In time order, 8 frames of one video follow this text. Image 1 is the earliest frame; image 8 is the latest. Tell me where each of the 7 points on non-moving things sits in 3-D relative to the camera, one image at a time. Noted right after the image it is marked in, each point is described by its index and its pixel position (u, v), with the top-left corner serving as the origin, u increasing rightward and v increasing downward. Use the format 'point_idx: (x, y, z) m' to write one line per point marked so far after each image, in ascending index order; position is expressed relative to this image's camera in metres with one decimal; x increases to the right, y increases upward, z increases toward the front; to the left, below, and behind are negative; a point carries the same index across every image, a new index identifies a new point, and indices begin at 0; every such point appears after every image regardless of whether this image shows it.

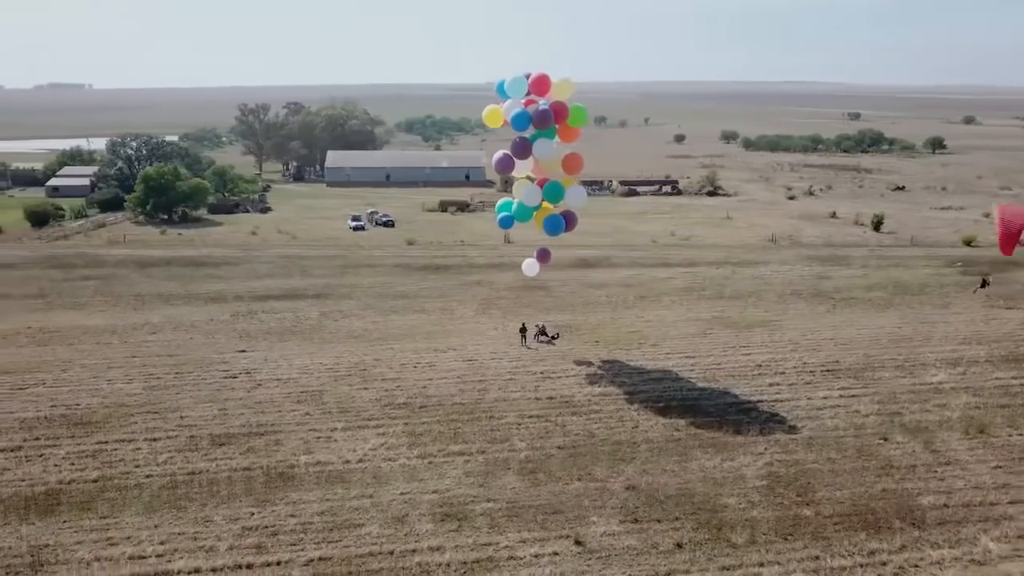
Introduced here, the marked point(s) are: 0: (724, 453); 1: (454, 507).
0: (+3.5, -2.8, +14.2) m
1: (-0.8, -3.2, +12.2) m
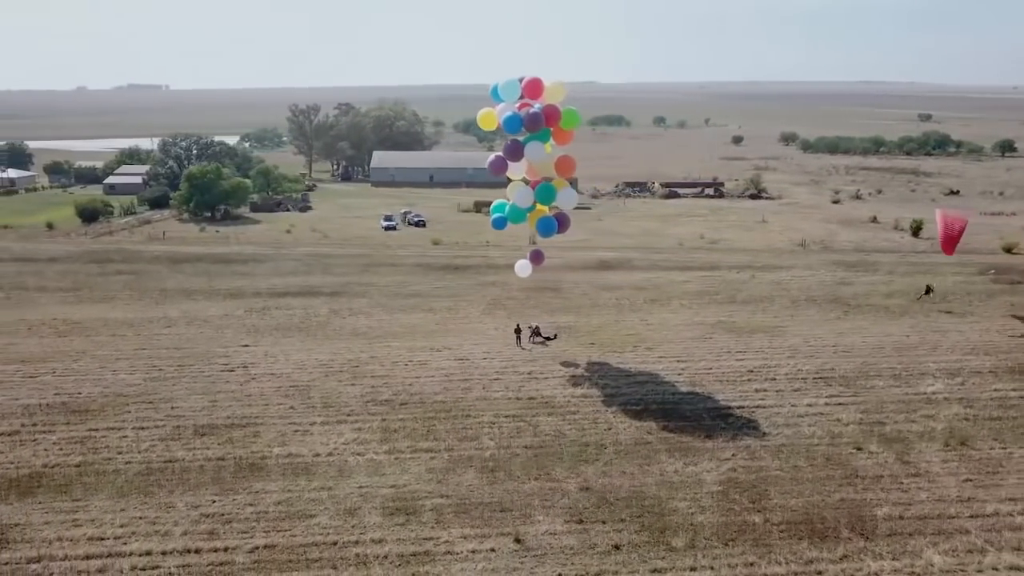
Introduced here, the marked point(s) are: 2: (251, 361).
0: (+2.9, -2.8, +14.2) m
1: (-1.5, -3.2, +12.5) m
2: (-6.0, -1.7, +19.3) m
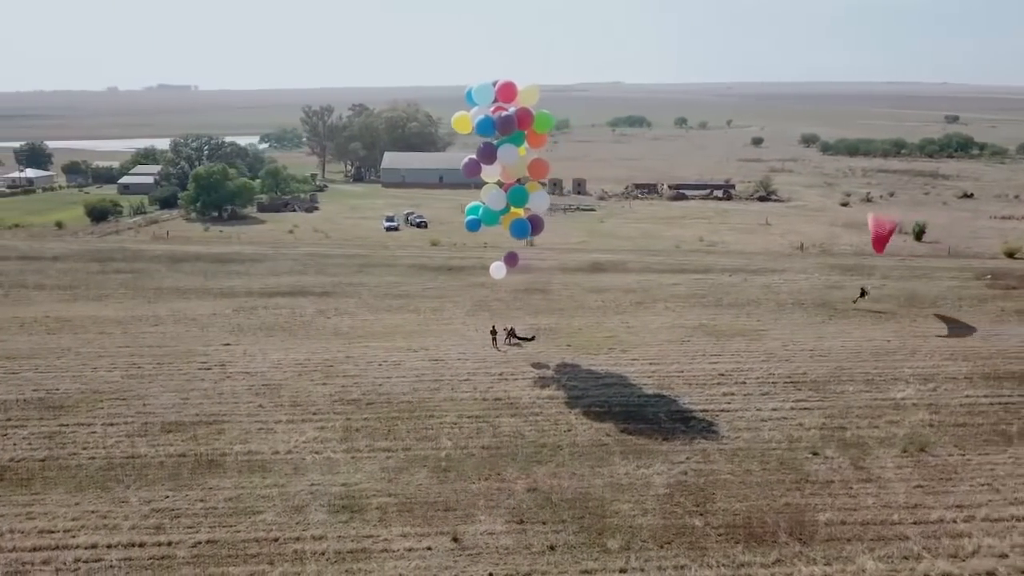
0: (+2.2, -2.9, +14.3) m
1: (-2.4, -3.2, +12.7) m
2: (-6.6, -1.7, +19.7) m
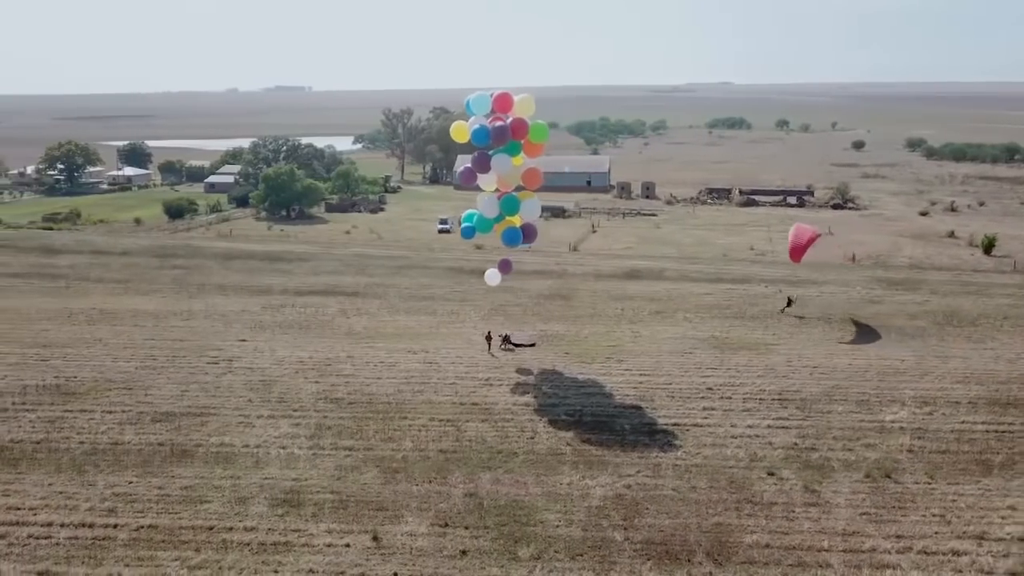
0: (+1.3, -3.1, +14.4) m
1: (-3.4, -3.3, +13.3) m
2: (-6.7, -1.6, +20.7) m
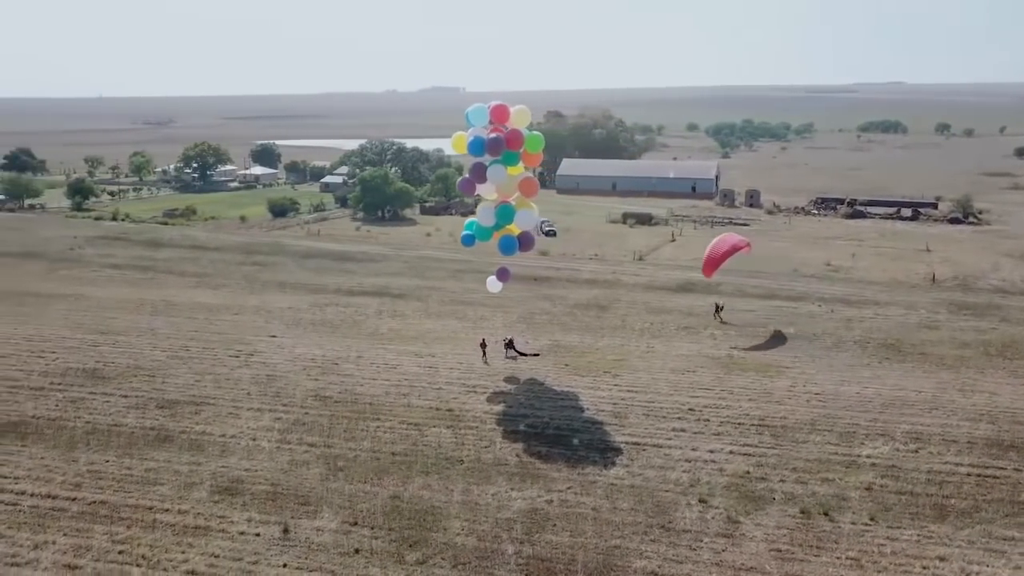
0: (+0.2, -3.4, +14.6) m
1: (-4.6, -3.3, +14.4) m
2: (-6.6, -1.6, +22.3) m
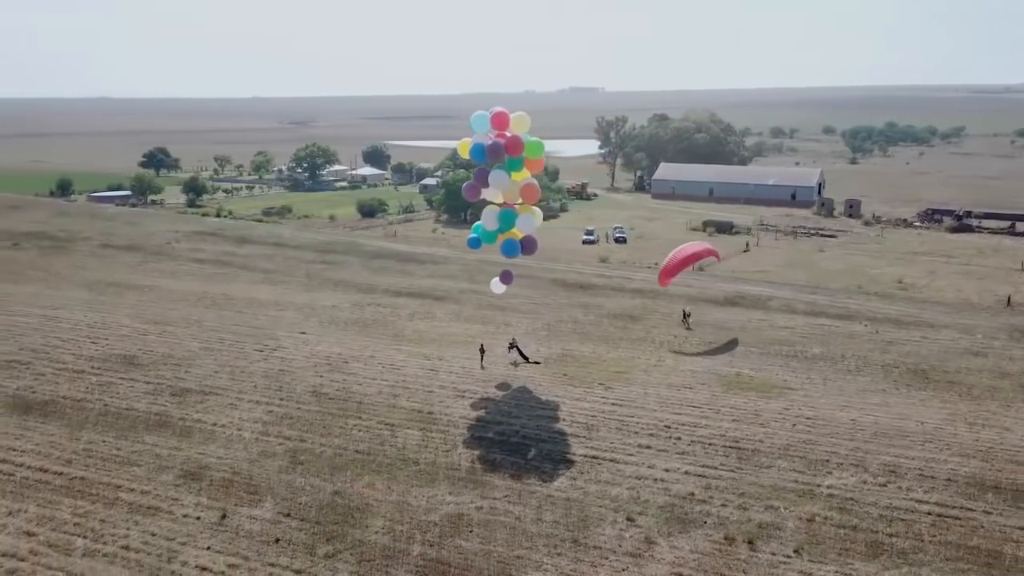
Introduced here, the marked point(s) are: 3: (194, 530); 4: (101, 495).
0: (-0.9, -3.6, +15.1) m
1: (-5.7, -3.4, +15.7) m
2: (-6.3, -1.6, +23.7) m
3: (-5.1, -3.9, +13.6) m
4: (-7.1, -3.6, +14.7) m
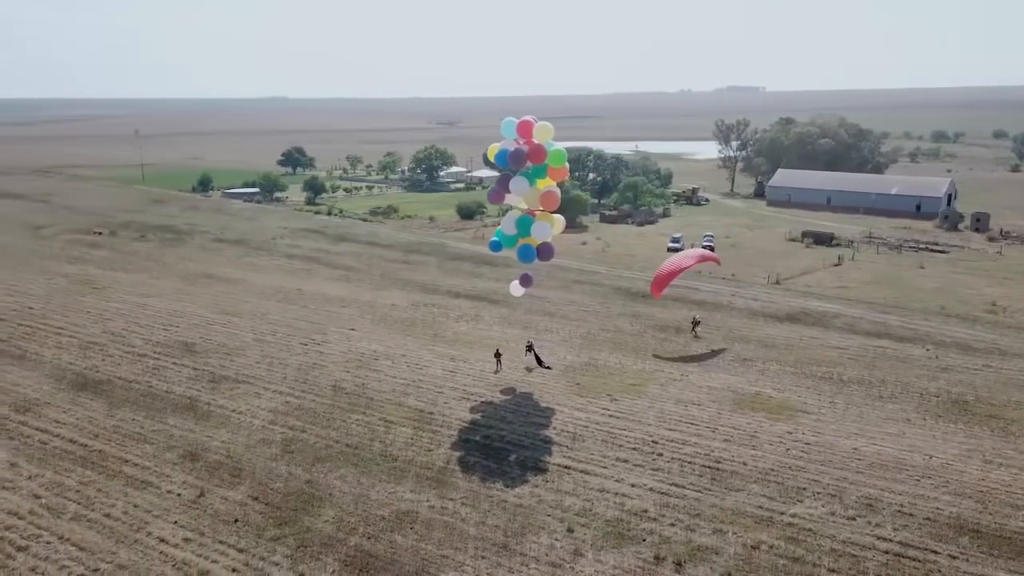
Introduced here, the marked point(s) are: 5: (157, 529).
0: (-1.7, -3.7, +15.8) m
1: (-6.3, -3.3, +17.2) m
2: (-5.4, -1.6, +25.2) m
3: (-6.0, -3.9, +15.1) m
4: (-7.8, -3.5, +16.5) m
5: (-5.9, -4.0, +14.2) m
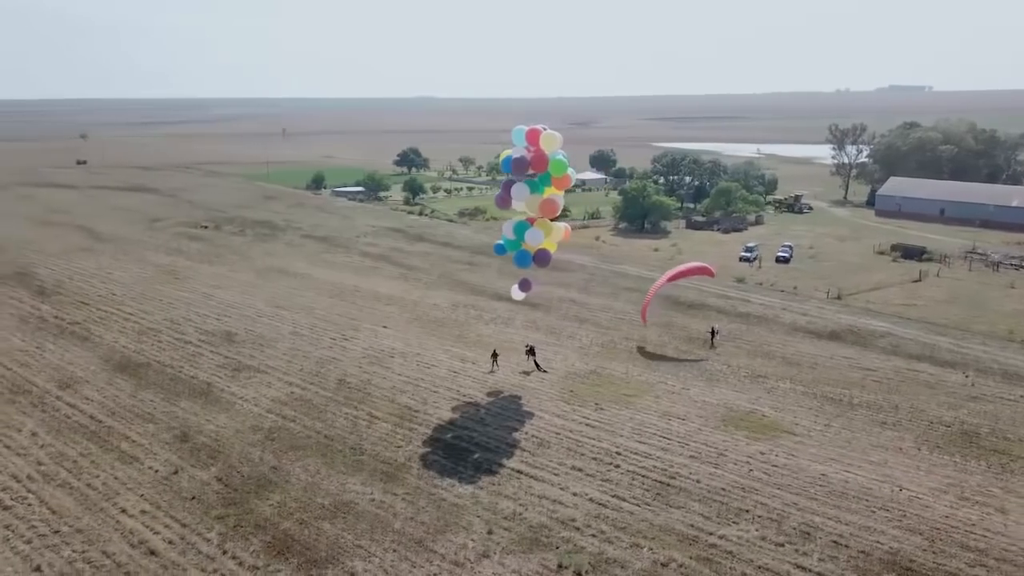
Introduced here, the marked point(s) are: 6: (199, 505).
0: (-2.7, -3.8, +16.7) m
1: (-7.0, -3.2, +18.8) m
2: (-4.8, -1.5, +26.6) m
3: (-7.2, -3.8, +16.7) m
4: (-8.7, -3.3, +18.4) m
5: (-7.2, -3.9, +15.7) m
6: (-5.7, -4.0, +15.6) m
